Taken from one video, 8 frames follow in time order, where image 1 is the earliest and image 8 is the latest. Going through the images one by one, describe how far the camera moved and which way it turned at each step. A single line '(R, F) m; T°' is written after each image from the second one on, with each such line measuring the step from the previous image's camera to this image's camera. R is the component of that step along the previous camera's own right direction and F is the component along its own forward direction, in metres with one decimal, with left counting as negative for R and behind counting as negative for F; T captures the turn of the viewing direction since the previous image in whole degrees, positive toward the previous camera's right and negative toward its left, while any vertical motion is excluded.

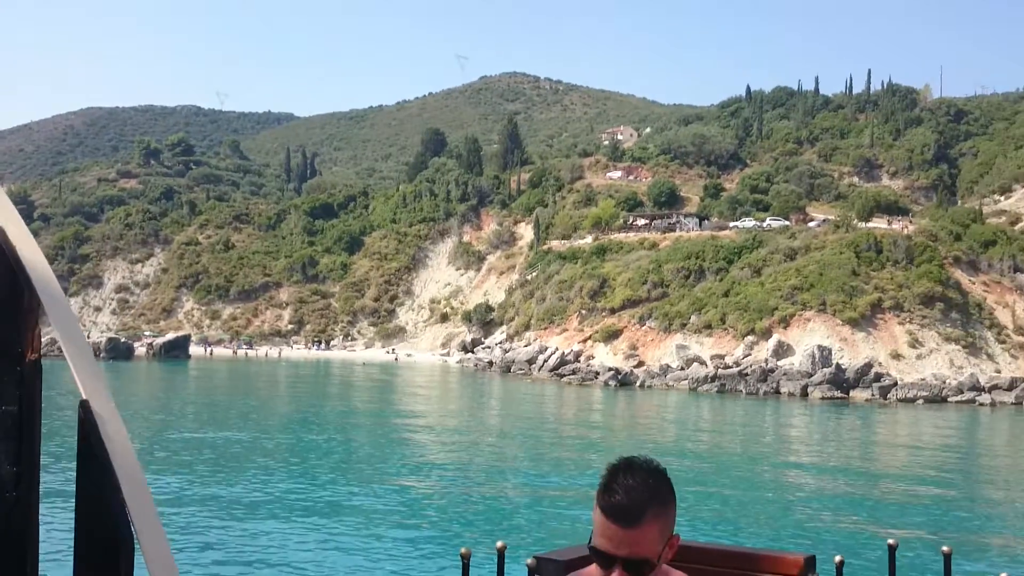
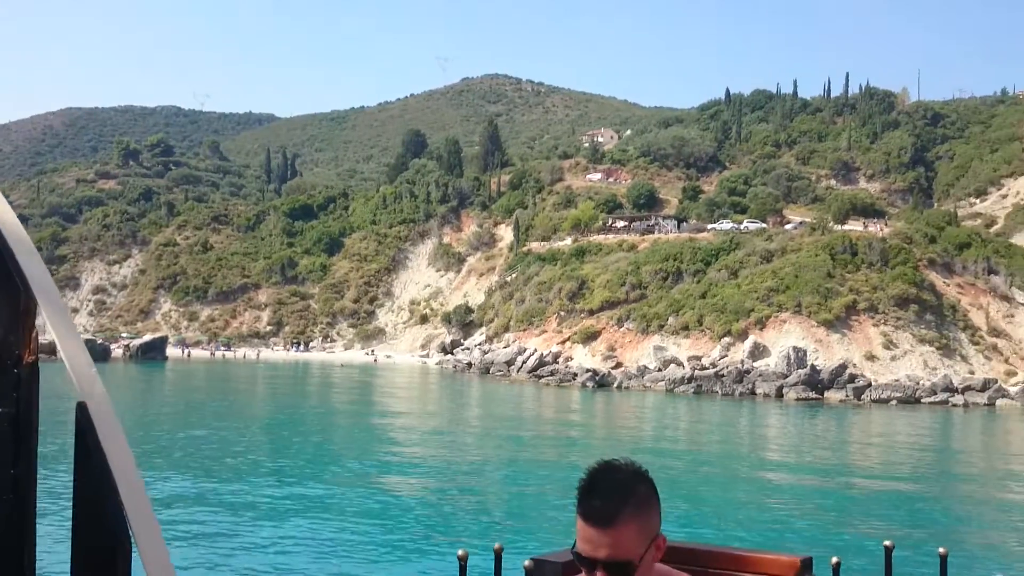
(+0.6, -0.1) m; +1°
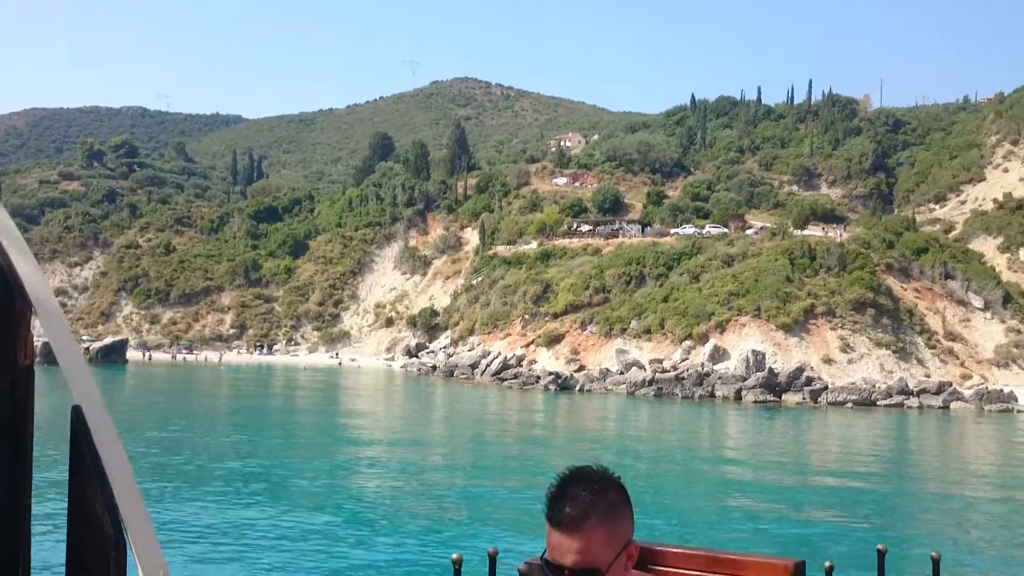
(+0.9, -0.2) m; +1°
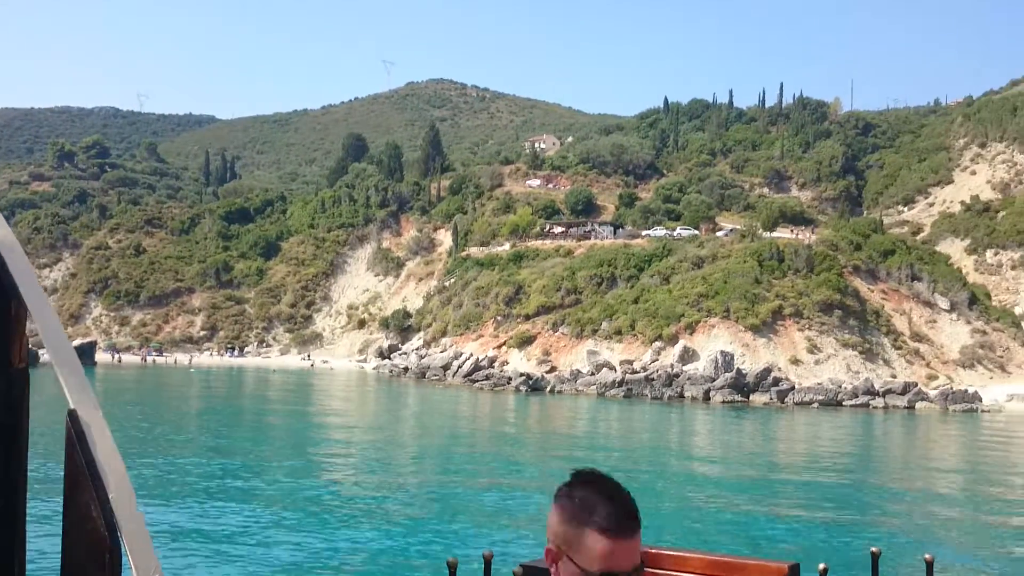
(+0.7, -0.1) m; +1°
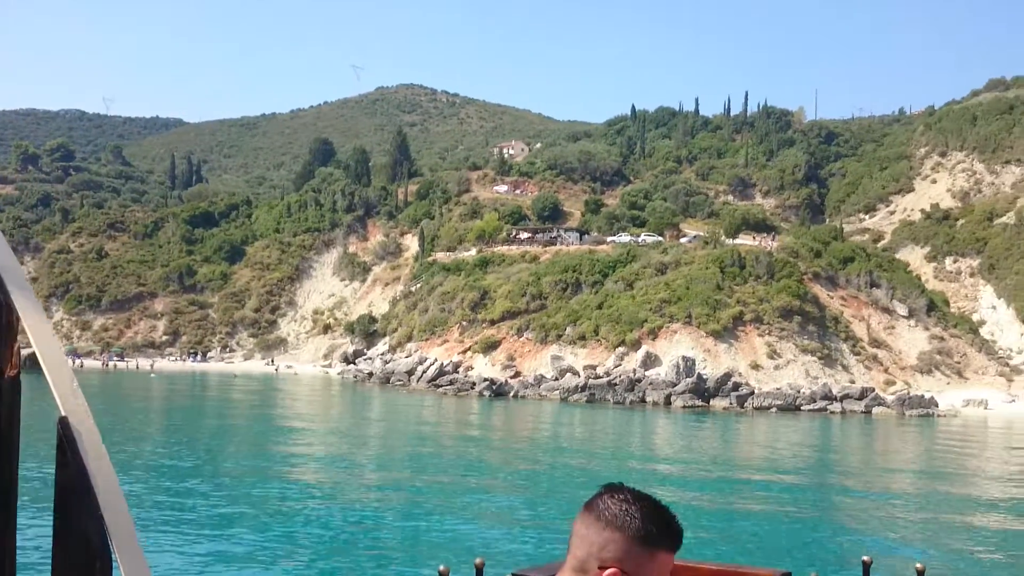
(+0.9, -0.2) m; +1°
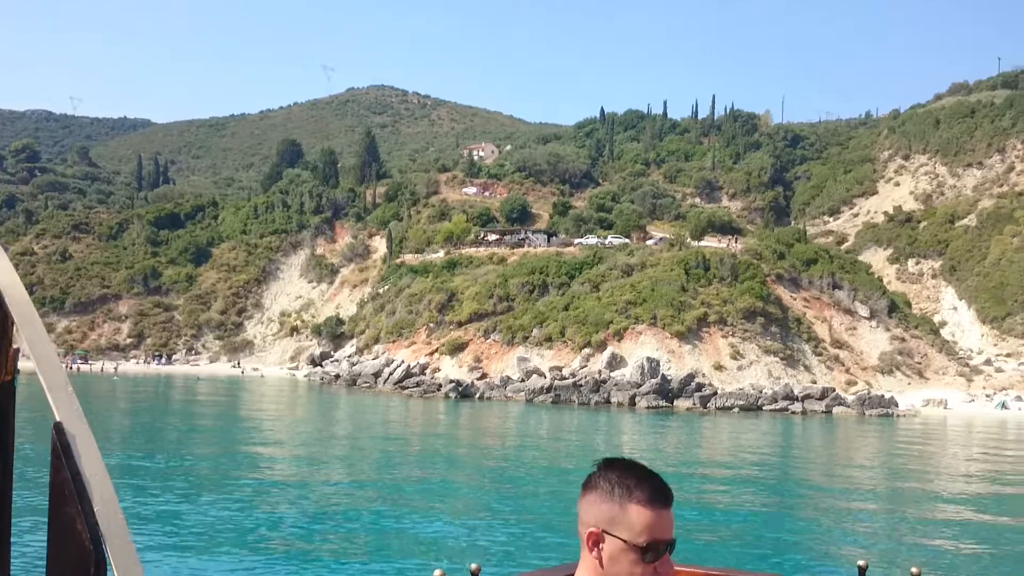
(+0.8, -0.2) m; +1°
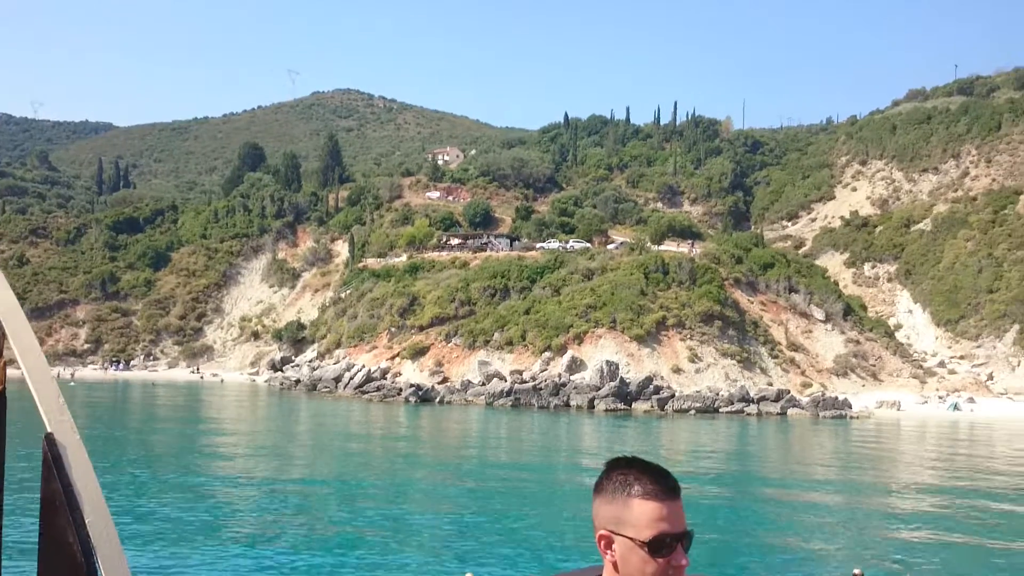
(+0.9, -0.4) m; +2°
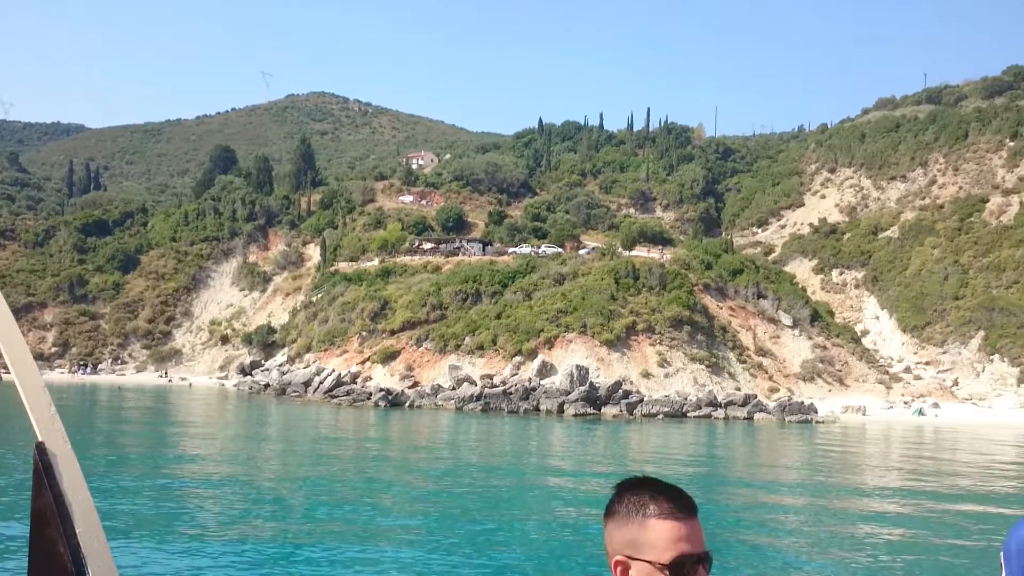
(+0.5, -0.3) m; +1°
